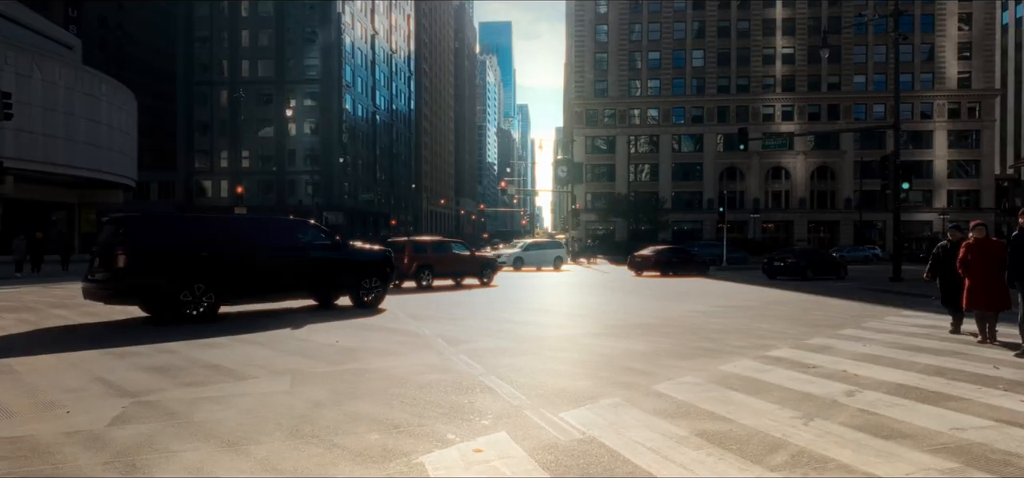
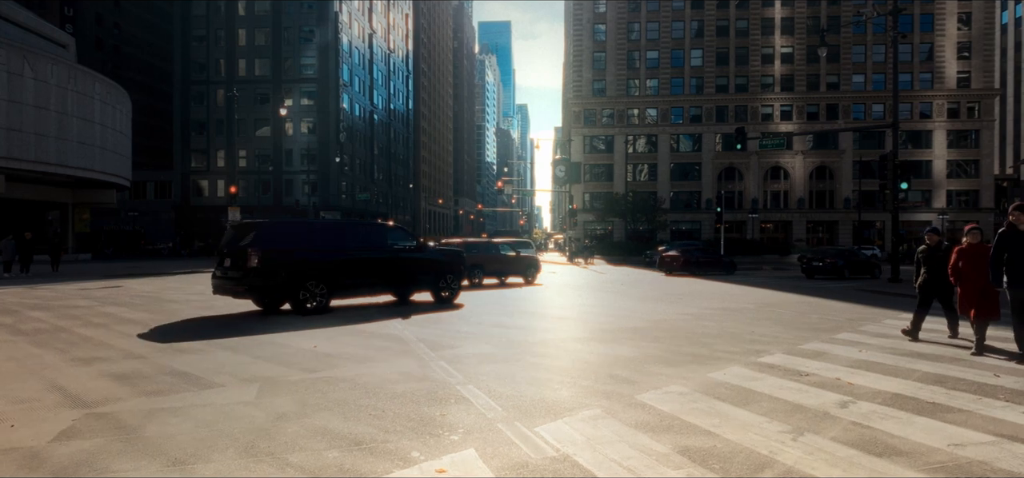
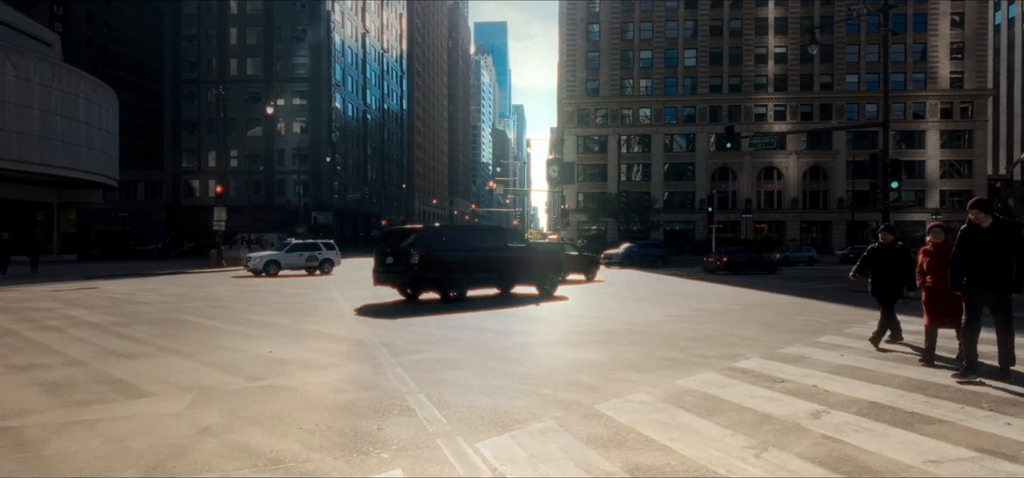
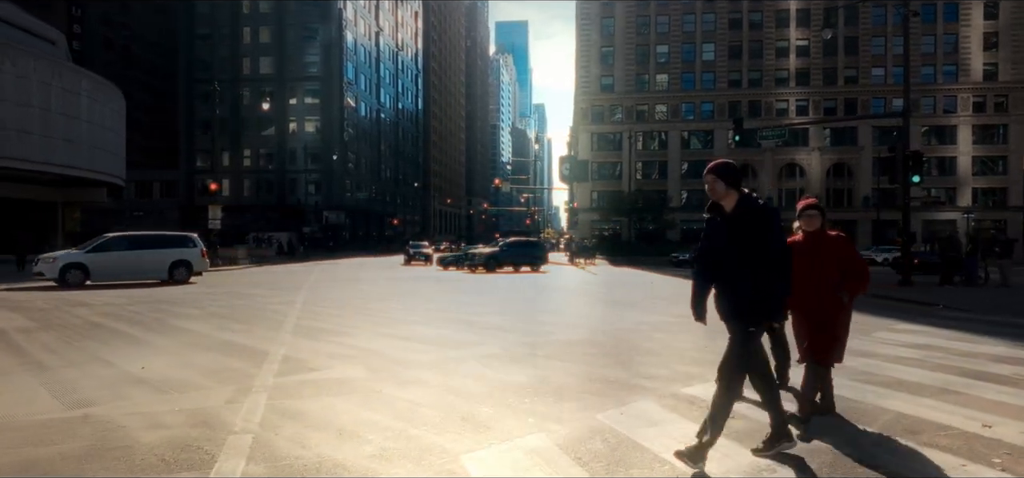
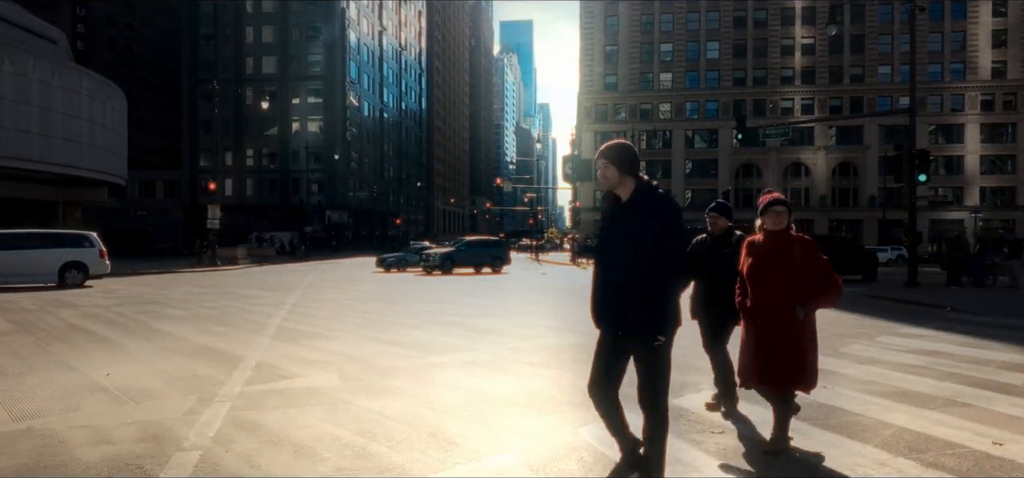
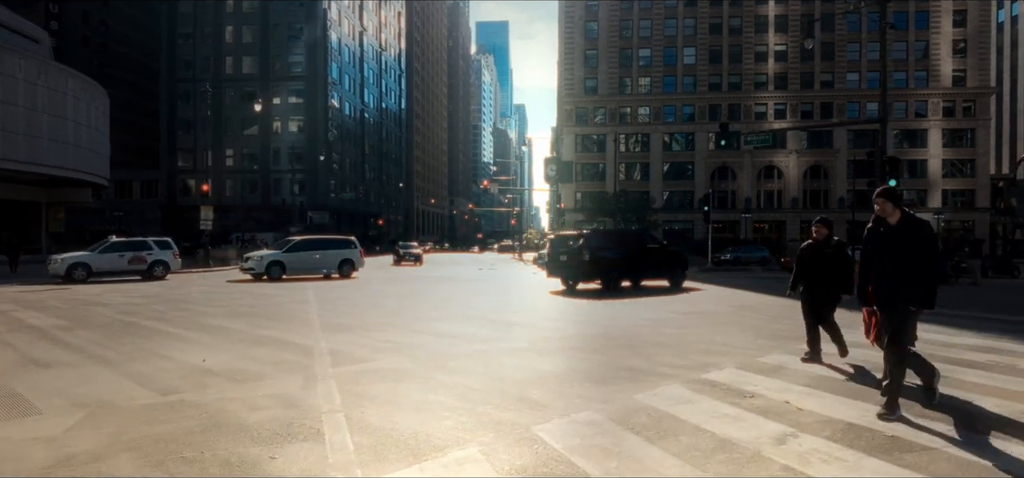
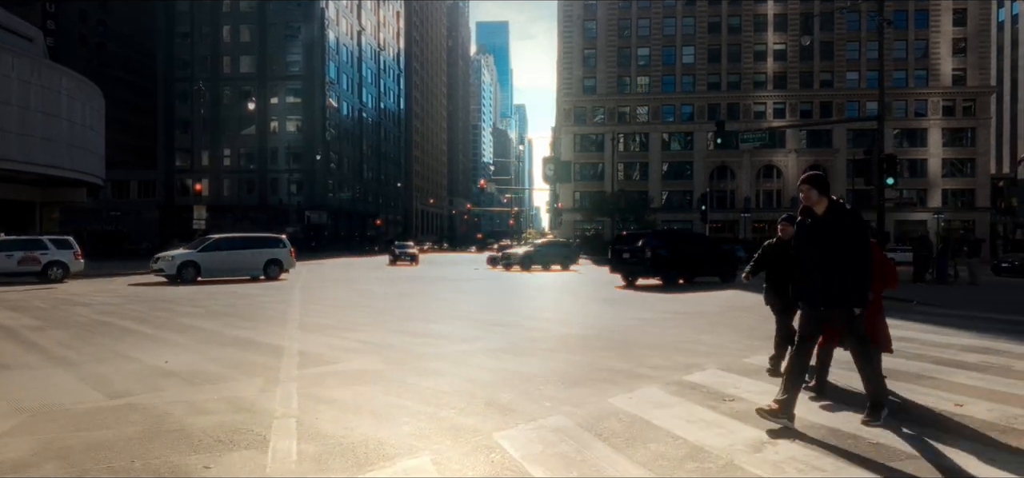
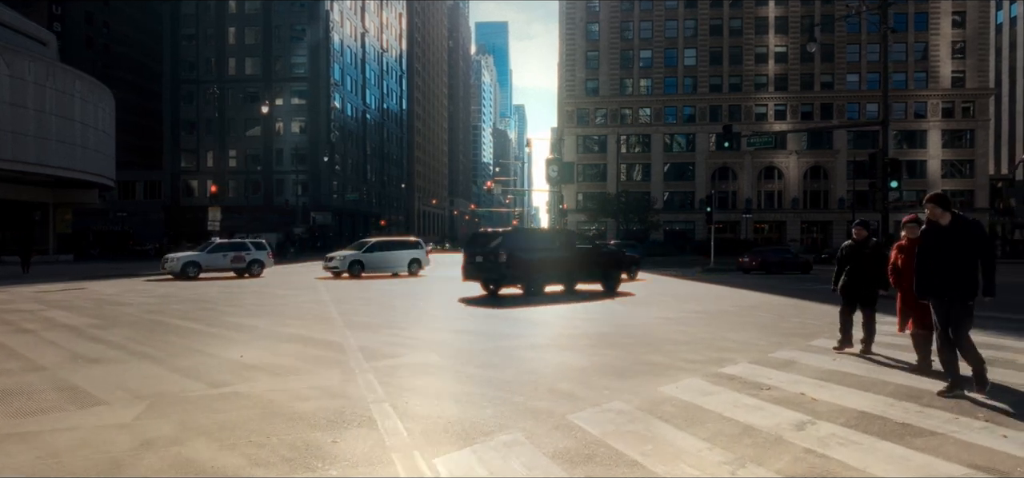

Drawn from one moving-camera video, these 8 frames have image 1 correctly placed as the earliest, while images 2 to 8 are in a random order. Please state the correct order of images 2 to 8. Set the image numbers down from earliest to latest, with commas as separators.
2, 3, 8, 6, 7, 4, 5
